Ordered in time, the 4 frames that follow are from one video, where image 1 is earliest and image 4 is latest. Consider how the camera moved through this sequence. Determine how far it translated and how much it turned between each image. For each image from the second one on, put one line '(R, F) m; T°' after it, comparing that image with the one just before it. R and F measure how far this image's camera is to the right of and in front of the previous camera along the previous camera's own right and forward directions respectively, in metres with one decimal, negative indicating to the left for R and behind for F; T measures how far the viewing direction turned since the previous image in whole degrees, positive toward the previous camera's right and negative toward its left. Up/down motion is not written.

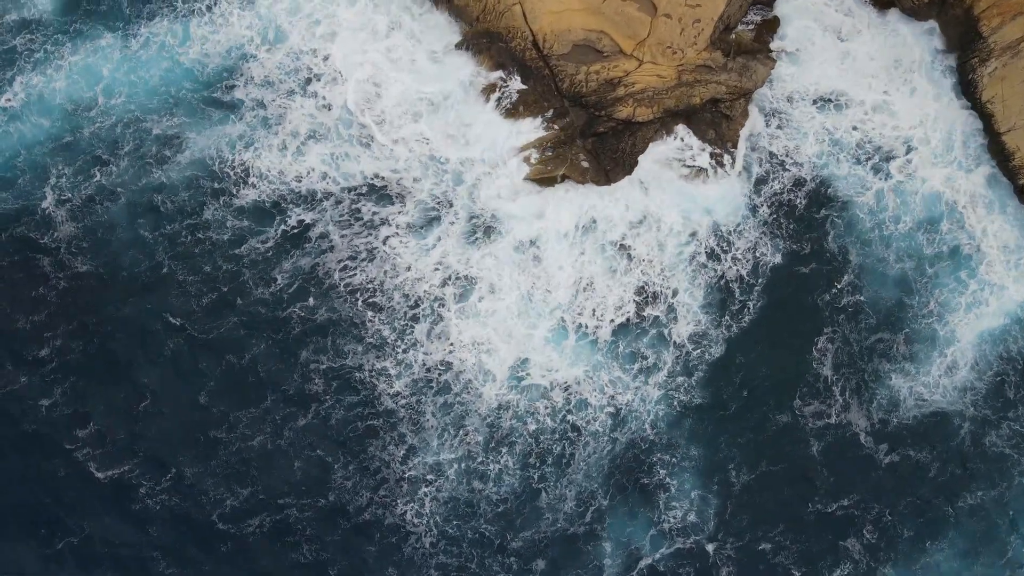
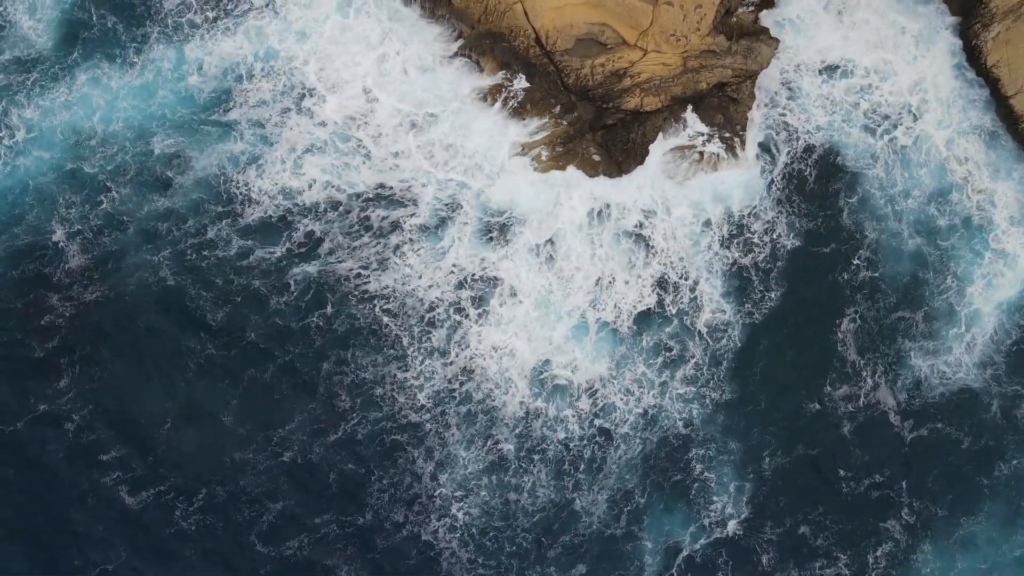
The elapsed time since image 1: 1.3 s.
(-1.3, +0.7) m; 0°
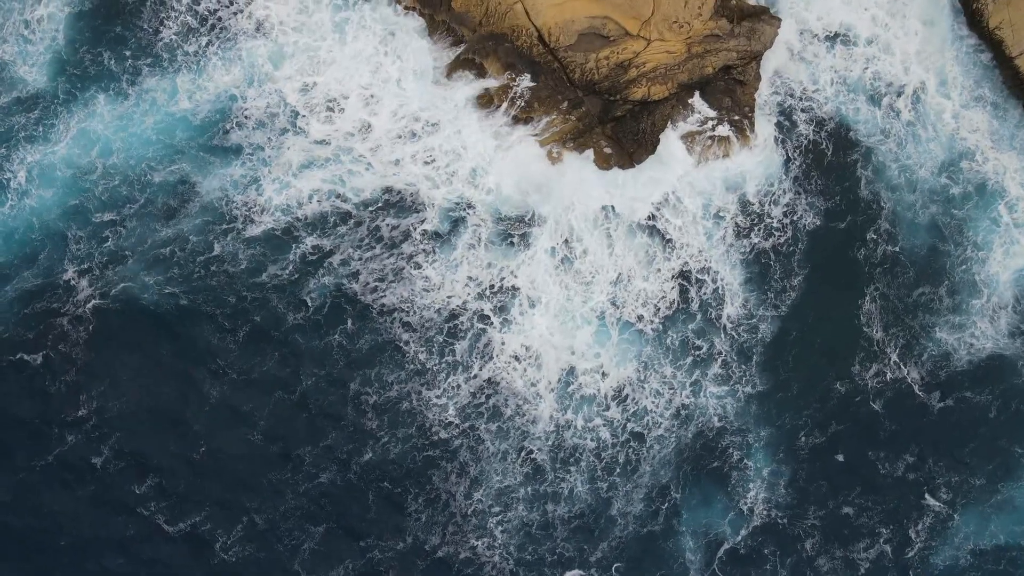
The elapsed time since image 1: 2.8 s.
(-1.6, +0.8) m; 0°
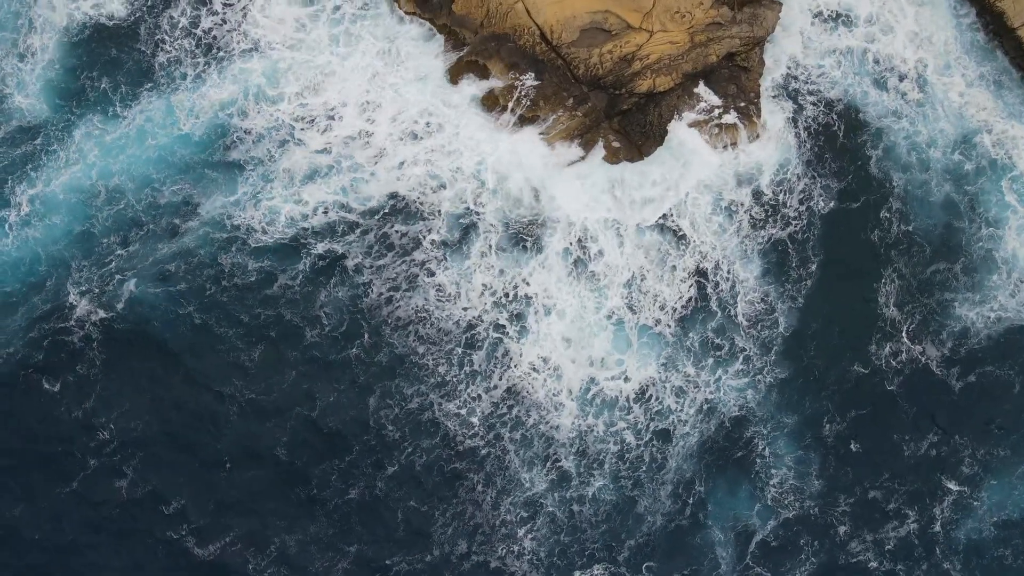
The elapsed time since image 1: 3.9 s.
(-1.2, +0.5) m; 0°
